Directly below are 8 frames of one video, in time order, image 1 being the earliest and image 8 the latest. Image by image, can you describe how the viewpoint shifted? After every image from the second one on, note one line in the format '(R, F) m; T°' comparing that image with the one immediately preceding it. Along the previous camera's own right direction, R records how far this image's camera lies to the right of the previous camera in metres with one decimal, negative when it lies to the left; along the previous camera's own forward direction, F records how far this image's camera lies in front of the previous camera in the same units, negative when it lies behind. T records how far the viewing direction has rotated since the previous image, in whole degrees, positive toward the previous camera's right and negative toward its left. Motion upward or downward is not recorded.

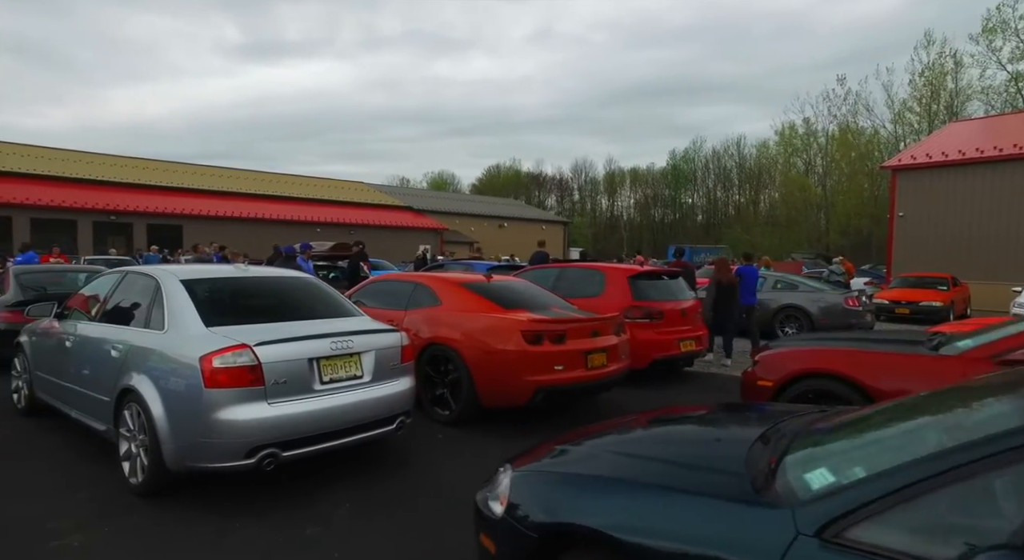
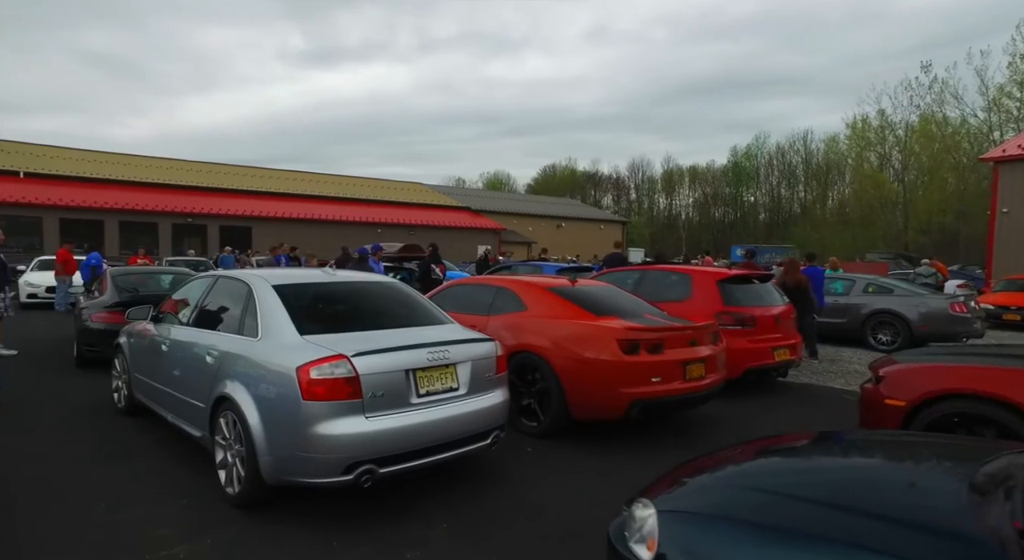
(-0.4, +0.3) m; -5°
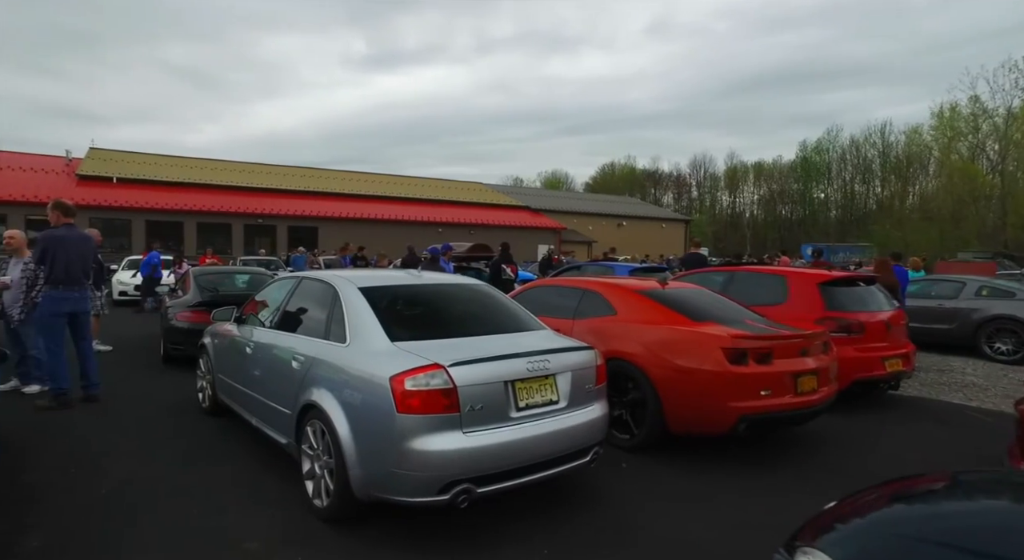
(-0.3, +0.3) m; -6°
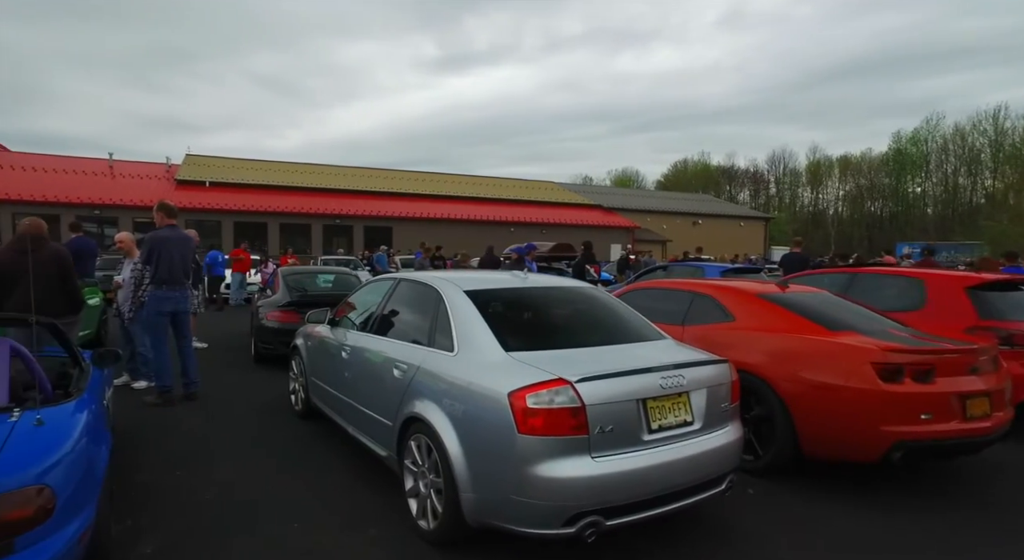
(-0.4, +0.4) m; -7°
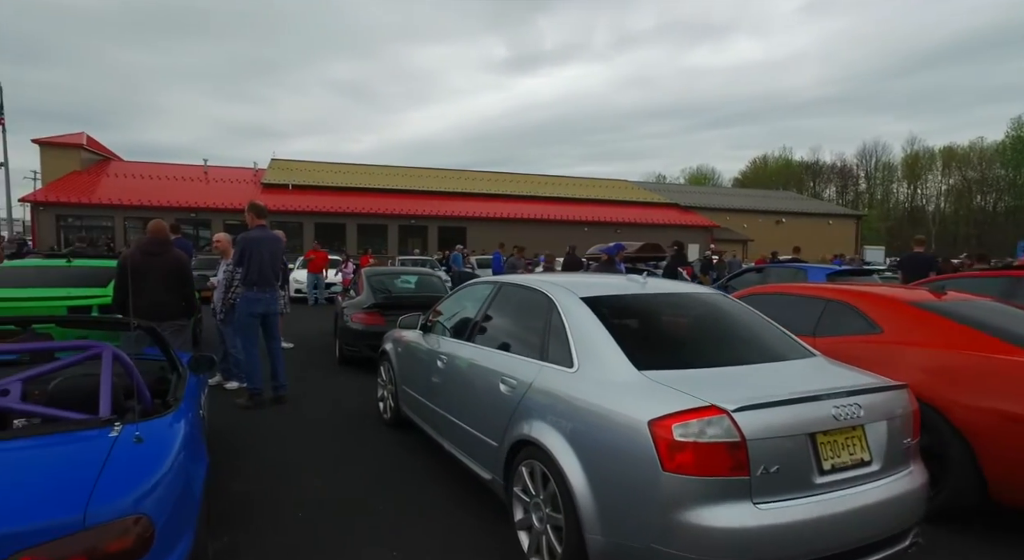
(-0.3, +0.4) m; -7°
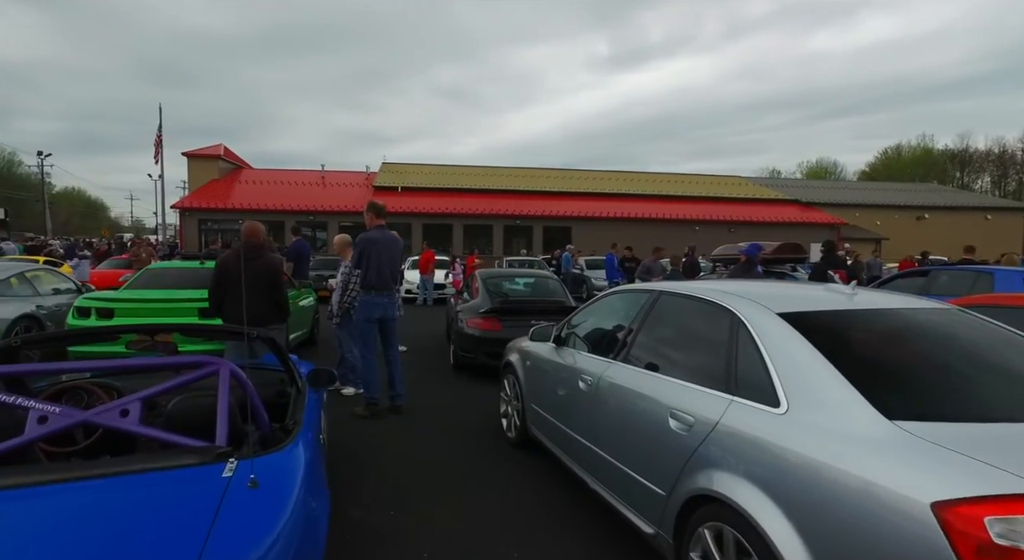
(-0.3, +0.5) m; -10°
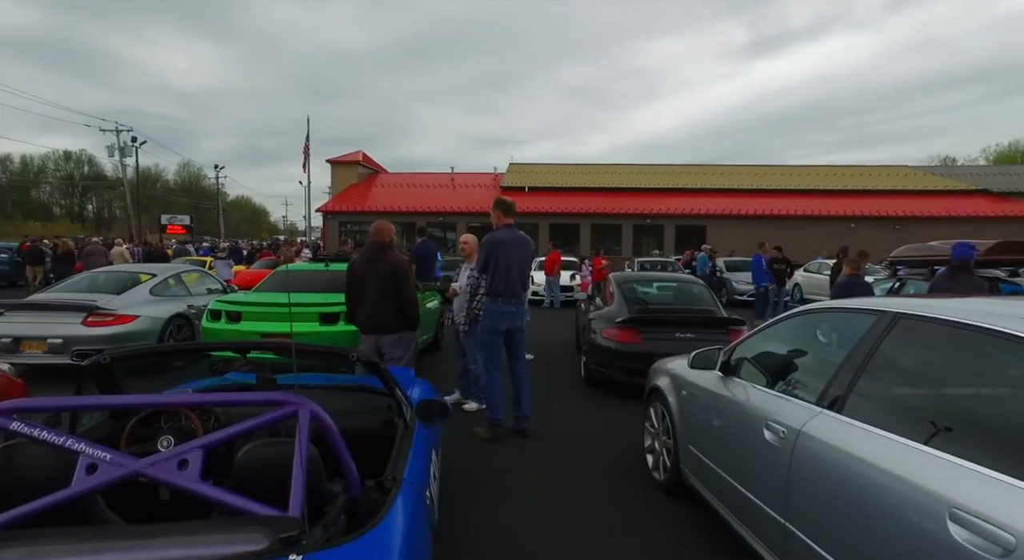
(-0.2, +0.7) m; -13°
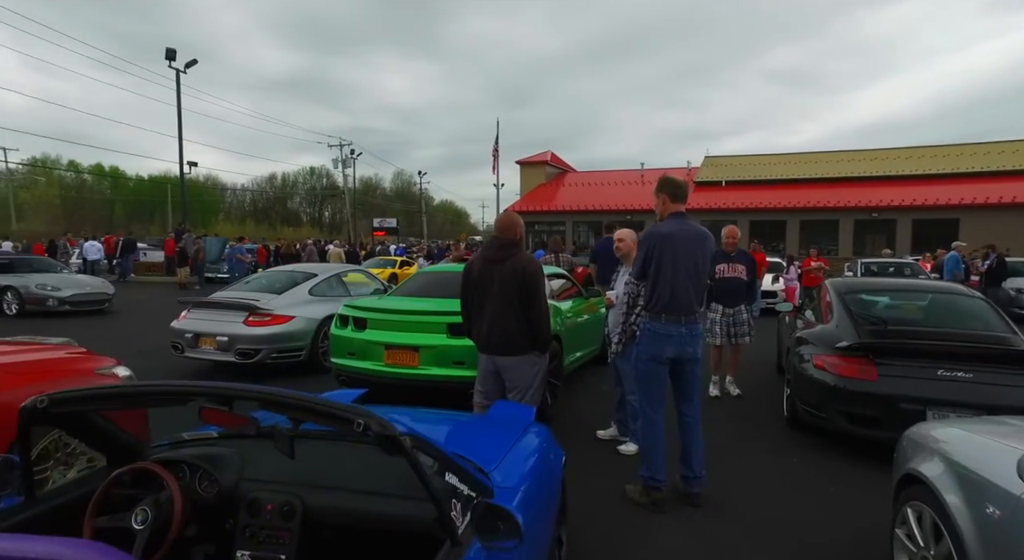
(+0.2, +1.1) m; -20°
